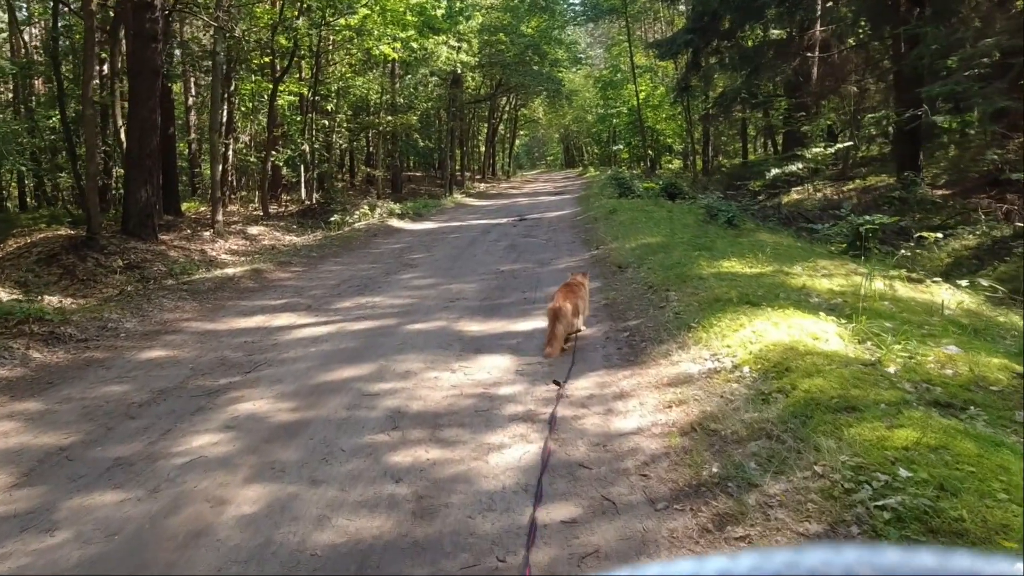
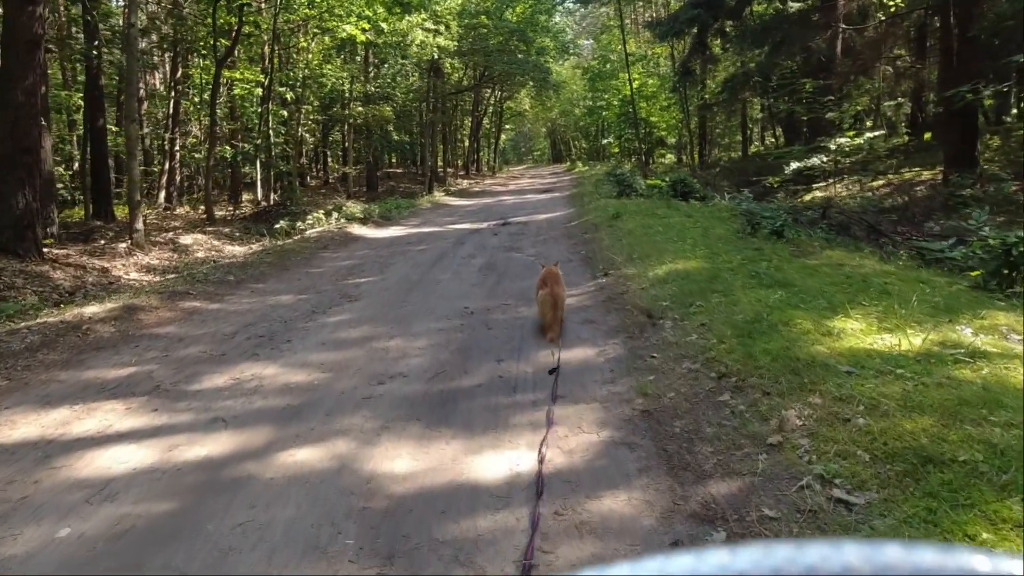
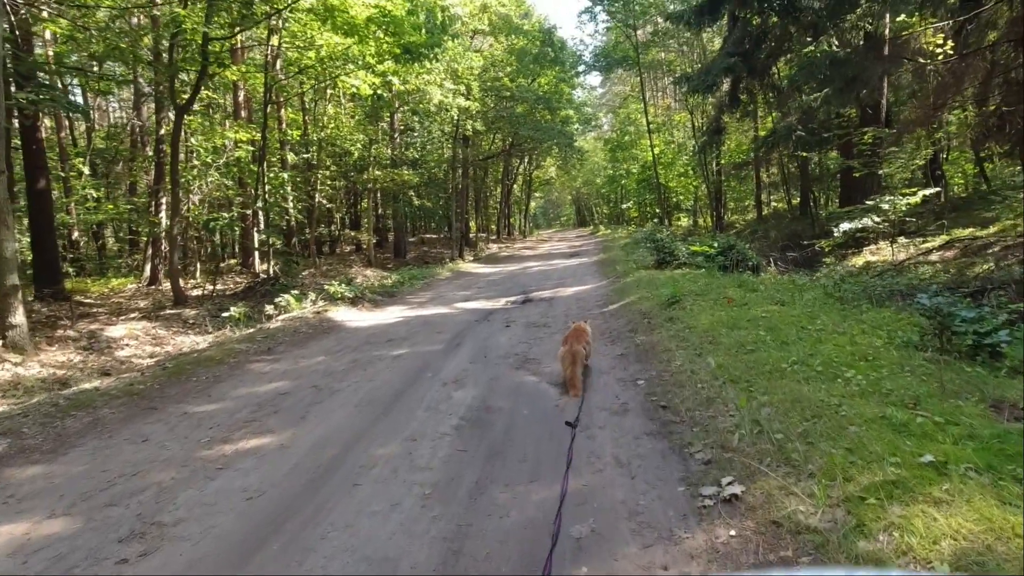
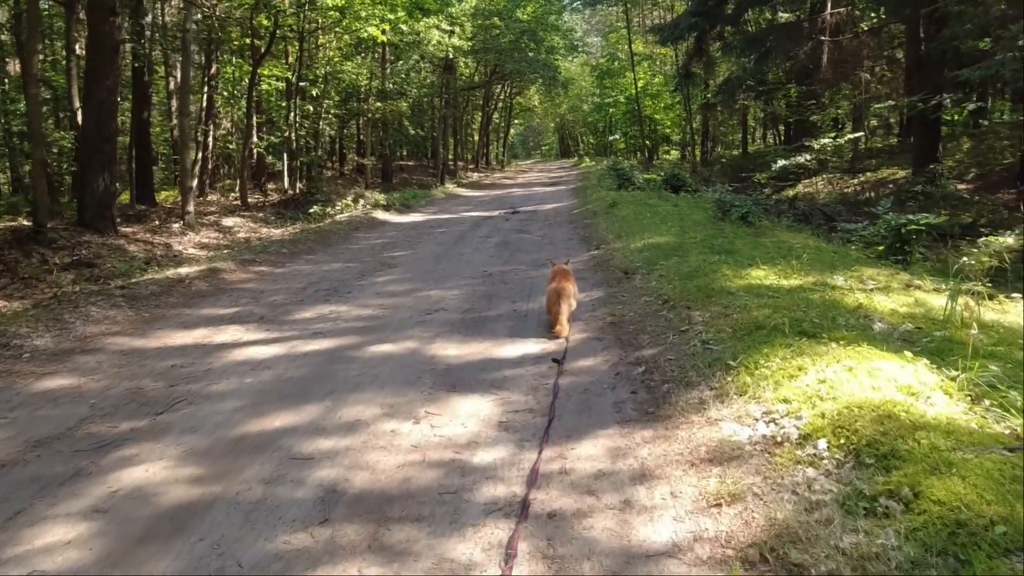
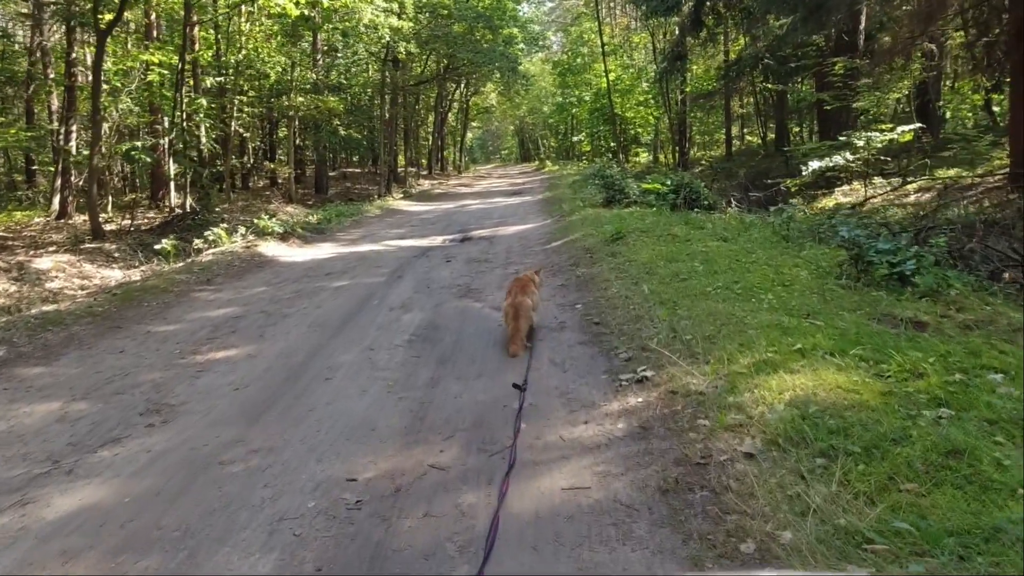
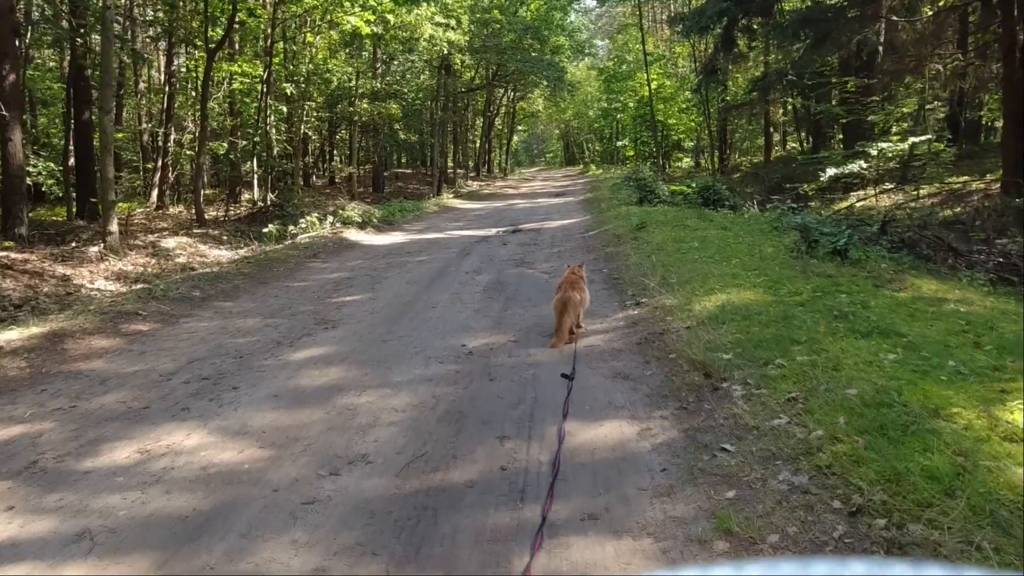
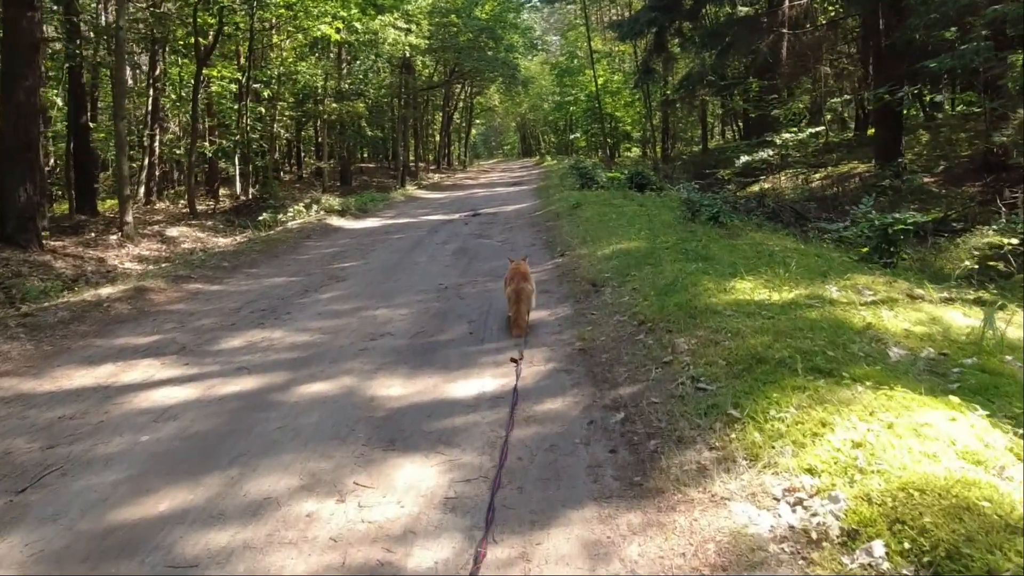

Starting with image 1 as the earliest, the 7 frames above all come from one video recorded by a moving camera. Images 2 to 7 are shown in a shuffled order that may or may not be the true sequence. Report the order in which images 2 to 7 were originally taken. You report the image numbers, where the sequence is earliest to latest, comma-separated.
4, 7, 2, 6, 5, 3
